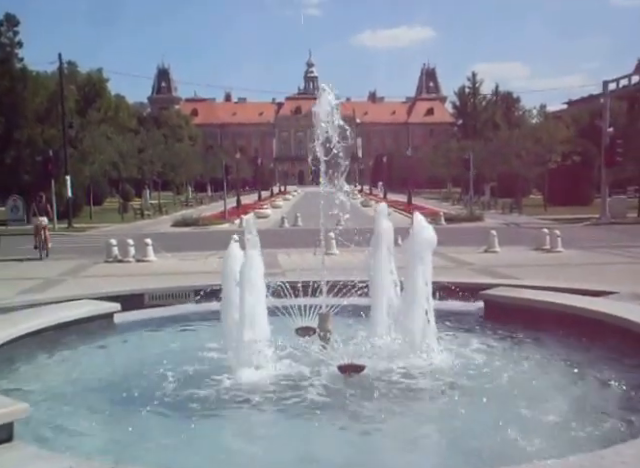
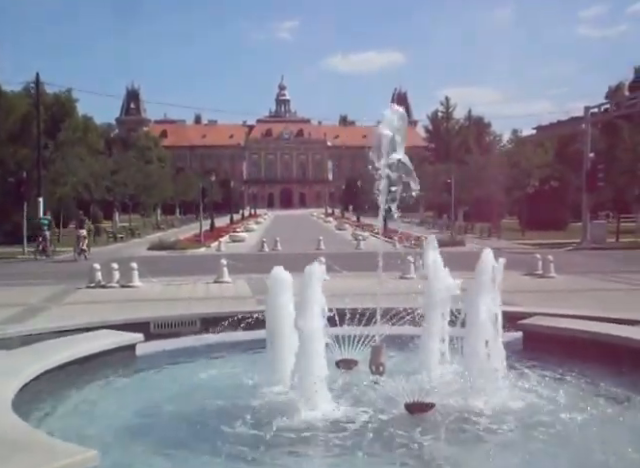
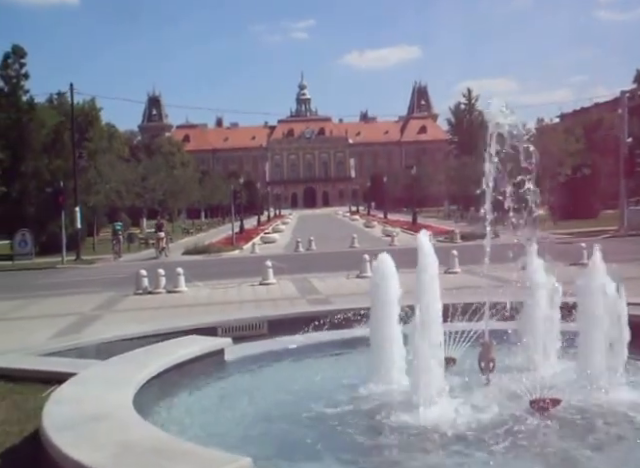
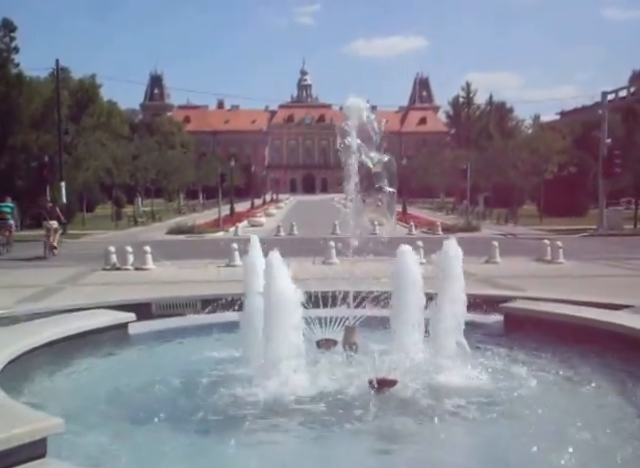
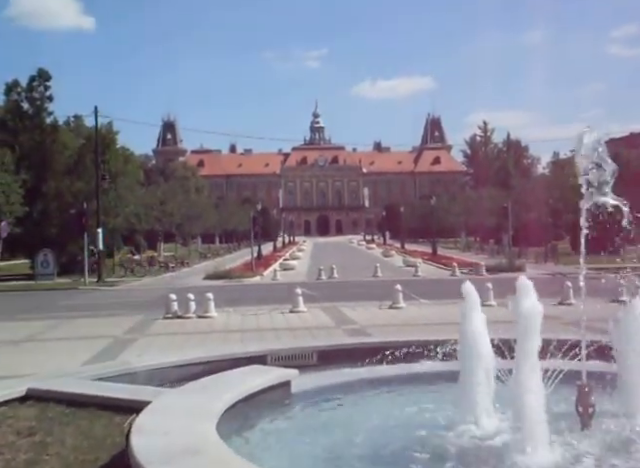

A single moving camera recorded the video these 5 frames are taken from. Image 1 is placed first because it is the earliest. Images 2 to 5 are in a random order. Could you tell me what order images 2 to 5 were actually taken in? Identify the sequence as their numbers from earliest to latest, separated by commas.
4, 2, 3, 5
